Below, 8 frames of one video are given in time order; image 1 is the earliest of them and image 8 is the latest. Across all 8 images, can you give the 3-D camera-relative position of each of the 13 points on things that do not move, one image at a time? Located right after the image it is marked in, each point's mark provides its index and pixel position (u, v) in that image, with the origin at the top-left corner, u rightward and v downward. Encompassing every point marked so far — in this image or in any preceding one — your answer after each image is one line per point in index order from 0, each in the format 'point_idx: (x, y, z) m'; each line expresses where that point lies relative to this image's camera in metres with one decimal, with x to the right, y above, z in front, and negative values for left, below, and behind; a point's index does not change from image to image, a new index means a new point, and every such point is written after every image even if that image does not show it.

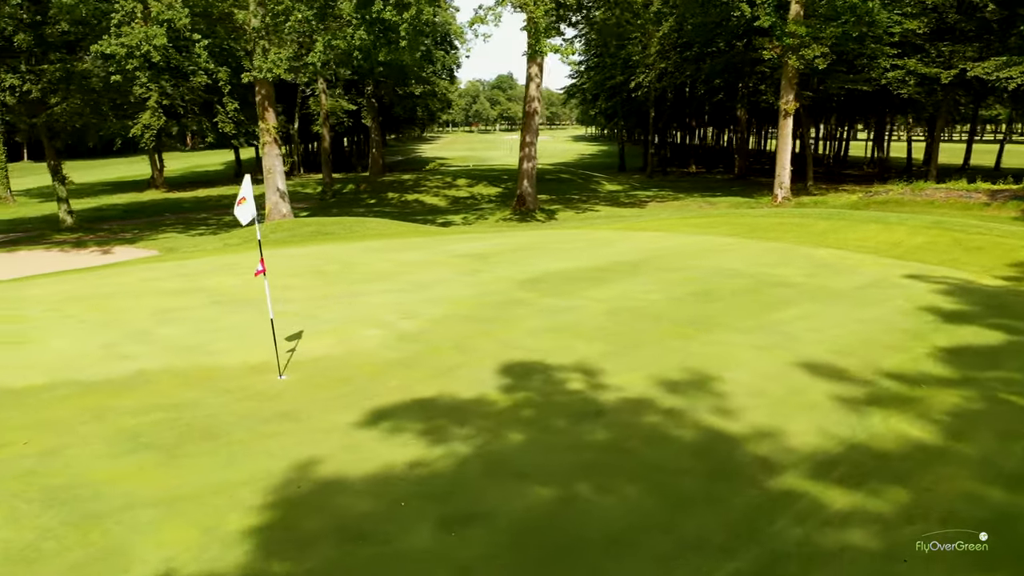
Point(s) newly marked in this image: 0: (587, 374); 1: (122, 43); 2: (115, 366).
0: (+0.6, -0.8, +7.2) m
1: (-8.5, +5.3, +17.7) m
2: (-3.7, -0.7, +7.5) m
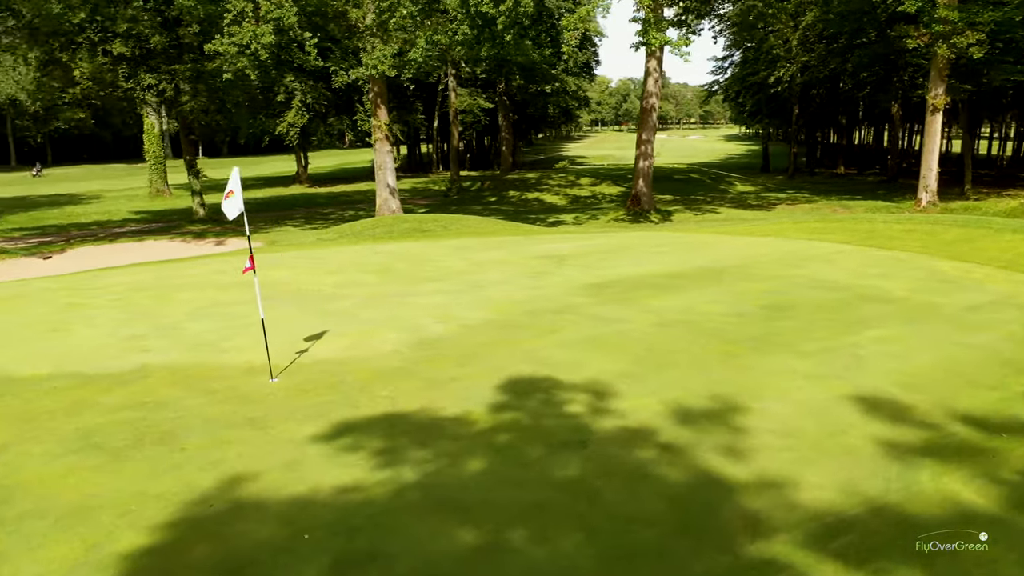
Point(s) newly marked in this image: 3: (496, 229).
0: (+0.6, -0.9, +6.4) m
1: (-6.3, +5.5, +18.4) m
2: (-3.6, -0.6, +7.4) m
3: (-0.4, +1.4, +19.1) m
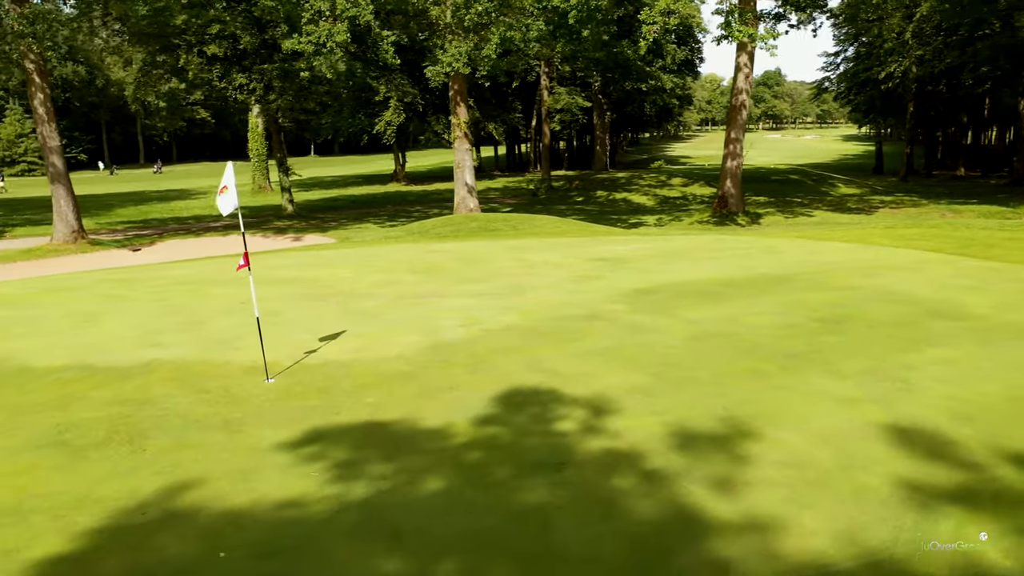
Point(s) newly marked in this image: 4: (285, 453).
0: (+0.6, -0.9, +5.9) m
1: (-4.6, +5.6, +18.6) m
2: (-3.5, -0.6, +7.4) m
3: (+1.2, +1.3, +18.6) m
4: (-1.4, -1.1, +5.2) m
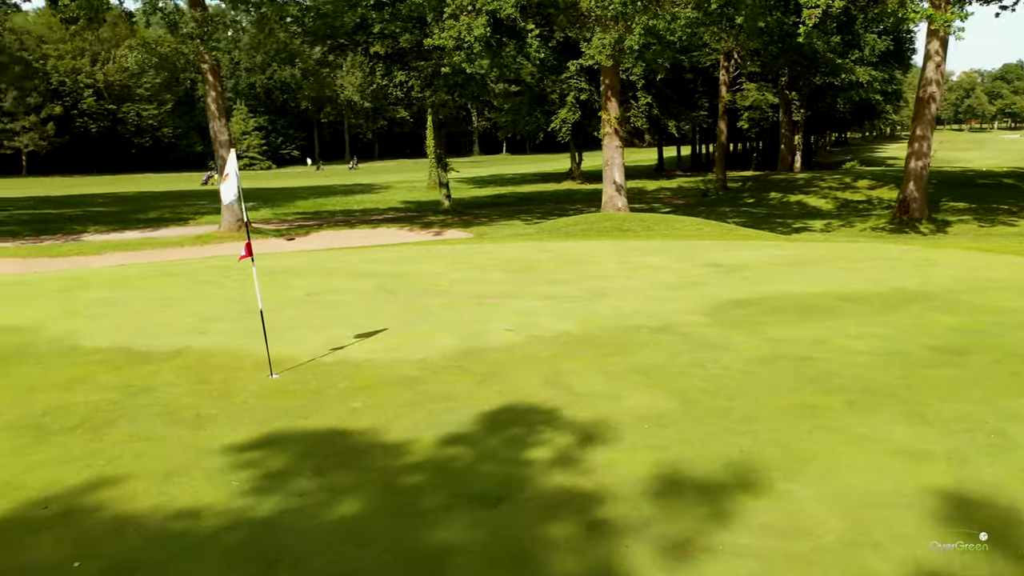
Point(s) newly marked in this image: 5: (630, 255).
0: (+0.4, -1.0, +5.1) m
1: (-1.4, +5.8, +18.7) m
2: (-3.1, -0.5, +7.5) m
3: (+4.1, +1.2, +17.3) m
4: (-1.7, -1.0, +4.9) m
5: (+1.9, +0.5, +13.2) m
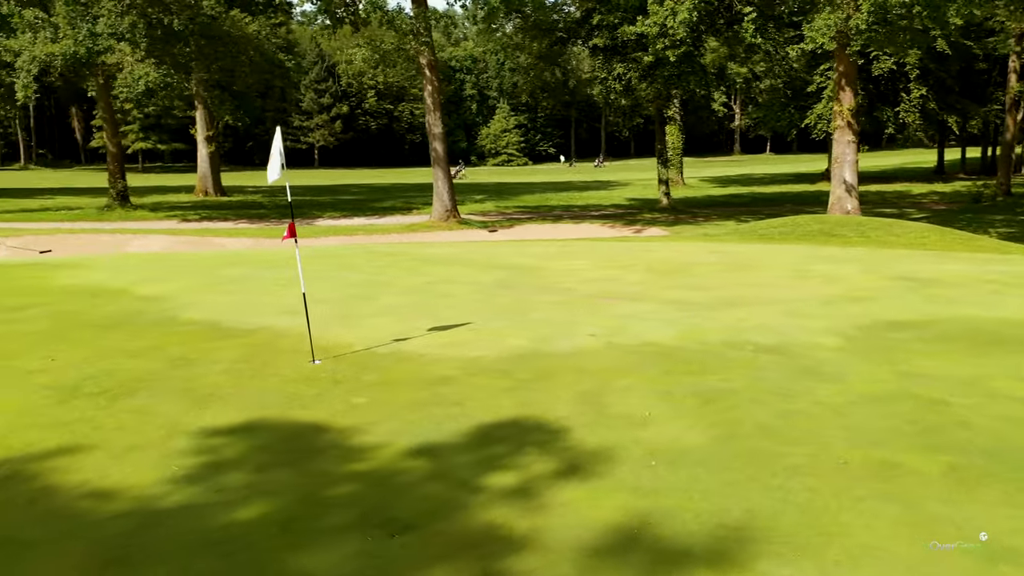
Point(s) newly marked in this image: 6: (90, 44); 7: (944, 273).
0: (+0.2, -1.0, +4.3) m
1: (+3.1, +5.7, +17.7) m
2: (-2.3, -0.3, +7.7) m
3: (+7.6, +0.8, +14.7) m
4: (-1.9, -0.9, +4.7) m
5: (+4.2, +0.4, +11.5) m
6: (-10.6, +6.1, +20.5) m
7: (+5.5, +0.2, +10.3) m
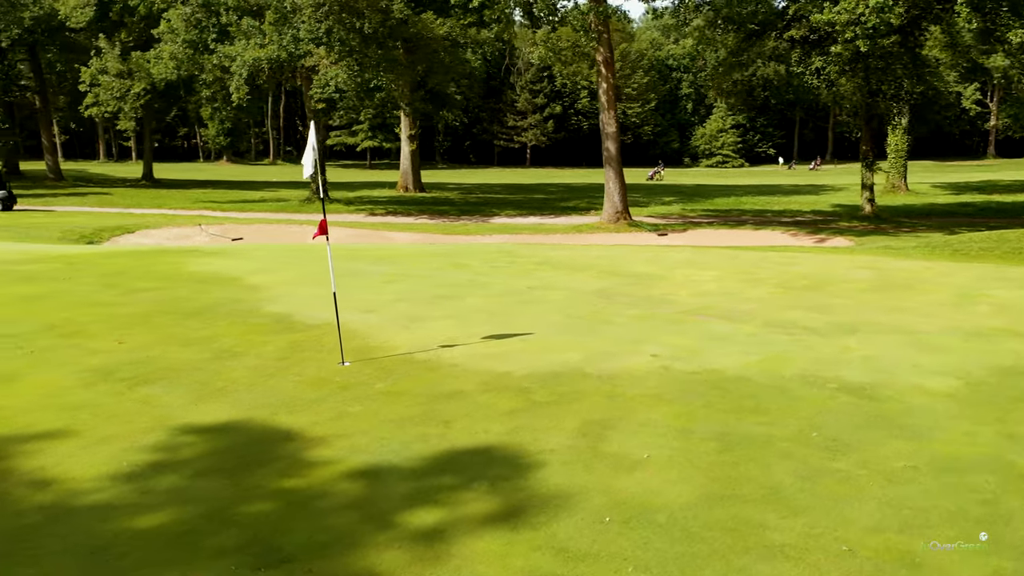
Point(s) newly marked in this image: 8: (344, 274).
0: (-0.1, -1.0, +3.7) m
1: (+6.5, +5.4, +15.9) m
2: (-1.7, -0.2, +7.7) m
3: (+9.8, +0.3, +11.9) m
4: (-2.0, -0.8, +4.7) m
5: (+5.7, 0.0, +9.6) m
6: (-6.0, +6.5, +22.1) m
7: (+6.6, -0.2, +8.2) m
8: (-2.1, +0.2, +9.9) m
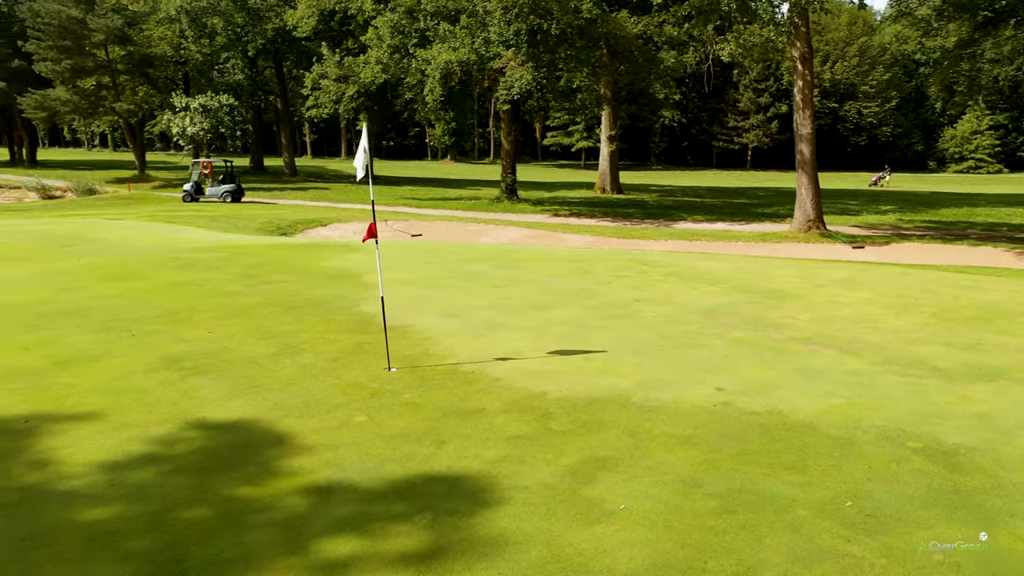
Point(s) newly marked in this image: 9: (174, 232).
0: (-0.5, -1.1, +3.4) m
1: (+9.5, +4.9, +13.3) m
2: (-0.9, -0.3, +7.6) m
3: (+11.3, -0.4, +8.6) m
4: (-2.0, -0.8, +4.8) m
5: (+6.7, -0.4, +7.6) m
6: (-0.8, +6.6, +22.7) m
7: (+7.2, -0.7, +5.9) m
8: (-0.6, +0.1, +9.9) m
9: (-7.0, +1.2, +16.9) m
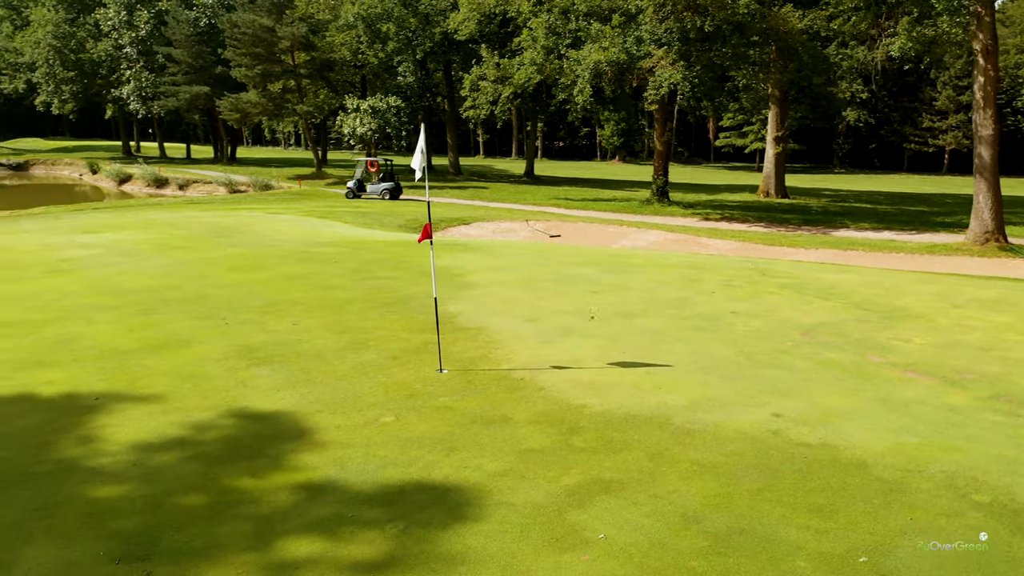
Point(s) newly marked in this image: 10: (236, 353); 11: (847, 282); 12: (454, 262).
0: (-0.7, -1.1, +3.4) m
1: (+11.4, +4.4, +11.0) m
2: (-0.1, -0.3, +7.6) m
3: (+12.0, -0.9, +6.0) m
4: (-1.8, -0.8, +5.1) m
5: (+7.3, -0.7, +5.9) m
6: (+3.3, +6.5, +22.2) m
7: (+7.4, -1.0, +4.2) m
8: (+0.6, +0.1, +9.7) m
9: (-4.1, +1.4, +17.9) m
10: (-2.2, -0.5, +6.4) m
11: (+4.0, +0.1, +9.9) m
12: (-0.8, +0.3, +10.8) m
